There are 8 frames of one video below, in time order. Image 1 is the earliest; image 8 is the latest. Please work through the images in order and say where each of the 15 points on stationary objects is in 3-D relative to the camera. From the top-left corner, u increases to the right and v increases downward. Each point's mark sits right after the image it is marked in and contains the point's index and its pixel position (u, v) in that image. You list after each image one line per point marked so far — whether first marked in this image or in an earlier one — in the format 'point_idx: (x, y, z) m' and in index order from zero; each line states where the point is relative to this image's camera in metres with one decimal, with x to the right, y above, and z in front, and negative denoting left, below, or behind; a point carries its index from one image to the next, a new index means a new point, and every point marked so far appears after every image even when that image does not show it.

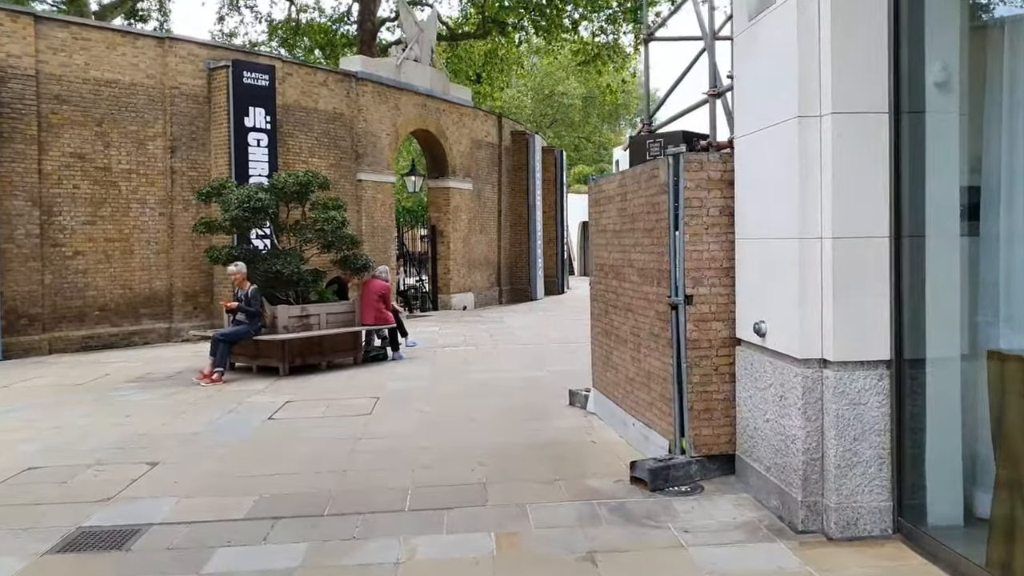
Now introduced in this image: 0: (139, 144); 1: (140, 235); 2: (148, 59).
0: (-6.3, +2.4, +14.7) m
1: (-6.3, +0.9, +14.8) m
2: (-6.2, +3.9, +14.8) m
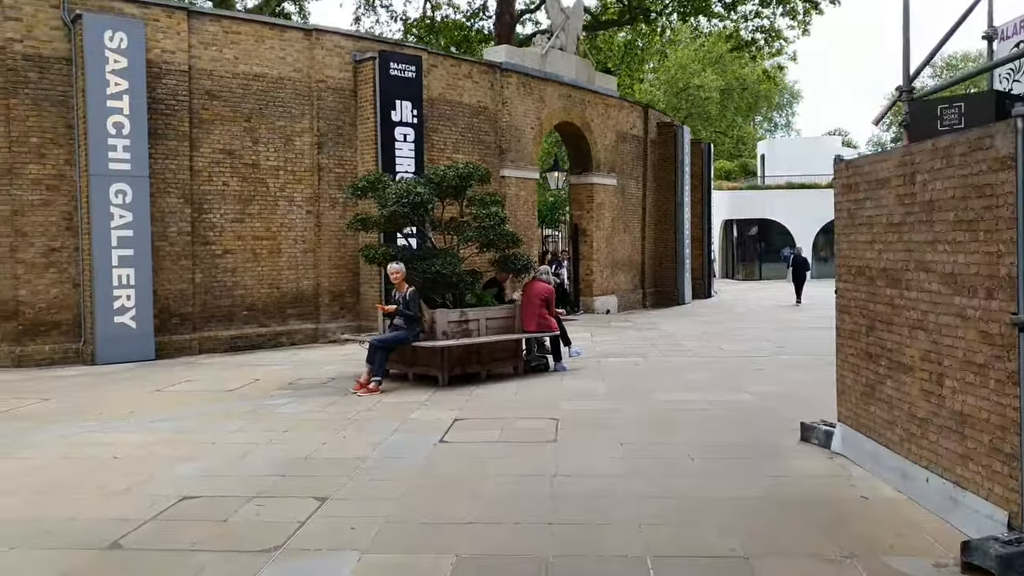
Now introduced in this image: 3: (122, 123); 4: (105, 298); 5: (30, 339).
0: (-3.7, +2.4, +14.3) m
1: (-3.7, +0.9, +14.3) m
2: (-3.6, +3.9, +14.3) m
3: (-5.4, +2.3, +12.0) m
4: (-5.6, -0.1, +12.0) m
5: (-6.6, -0.7, +11.9) m
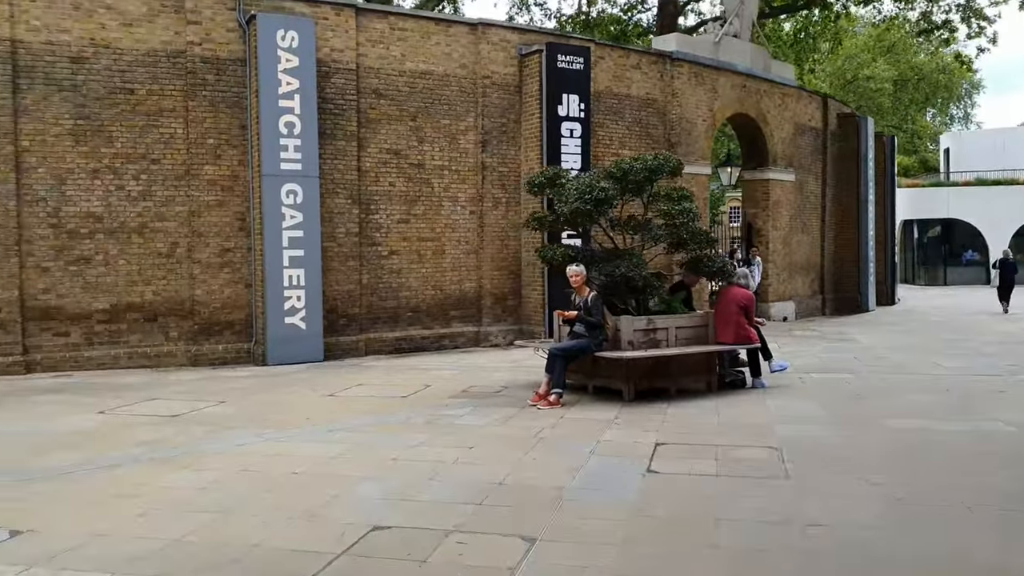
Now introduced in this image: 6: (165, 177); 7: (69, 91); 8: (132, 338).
0: (-1.0, +2.4, +13.9) m
1: (-1.0, +0.9, +13.9) m
2: (-0.8, +3.8, +13.9) m
3: (-3.0, +2.3, +11.9) m
4: (-3.2, -0.2, +11.9) m
5: (-4.2, -0.7, +12.1) m
6: (-4.7, +1.5, +11.9) m
7: (-5.8, +2.6, +11.4) m
8: (-5.1, -0.7, +11.7) m
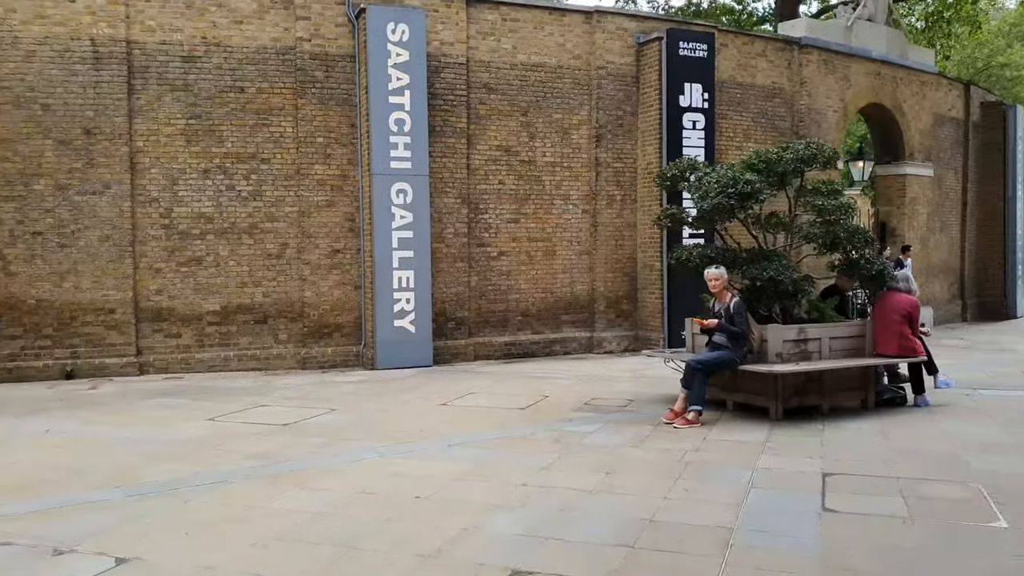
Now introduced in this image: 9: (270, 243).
0: (+0.8, +2.3, +13.2) m
1: (+0.8, +0.8, +13.3) m
2: (+1.0, +3.8, +13.3) m
3: (-1.4, +2.2, +11.5) m
4: (-1.7, -0.2, +11.5) m
5: (-2.7, -0.7, +11.8) m
6: (-3.2, +1.5, +11.6) m
7: (-4.3, +2.6, +11.3) m
8: (-3.6, -0.7, +11.5) m
9: (-3.2, +0.6, +11.6) m
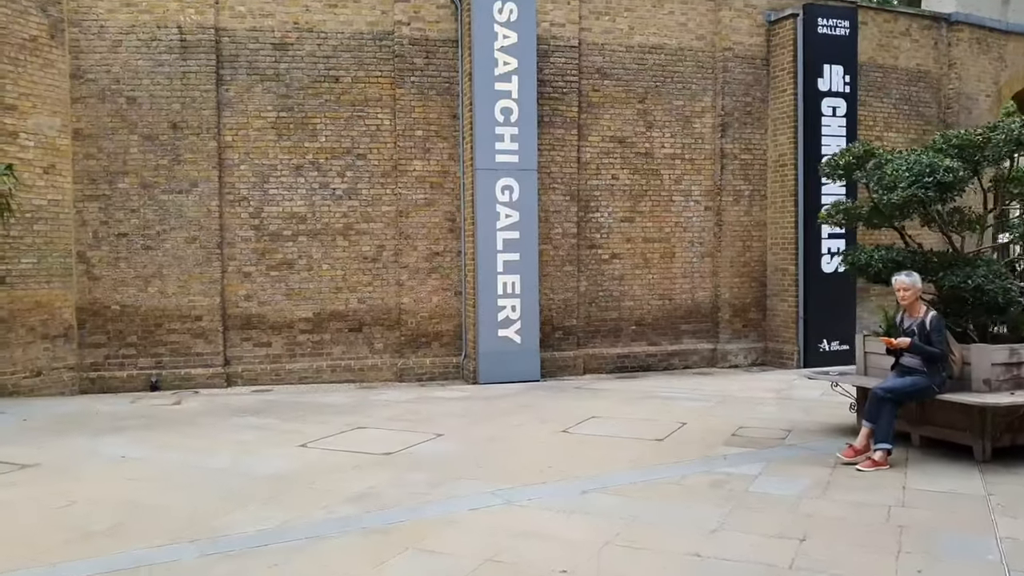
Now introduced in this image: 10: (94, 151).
0: (+2.4, +2.3, +11.9) m
1: (+2.3, +0.7, +11.9) m
2: (+2.5, +3.7, +11.9) m
3: (0.0, +2.2, +10.4) m
4: (-0.3, -0.3, +10.4) m
5: (-1.2, -0.8, +10.8) m
6: (-1.7, +1.4, +10.7) m
7: (-2.9, +2.5, +10.4) m
8: (-2.2, -0.8, +10.6) m
9: (-1.8, +0.5, +10.7) m
10: (-4.8, +1.6, +10.0) m
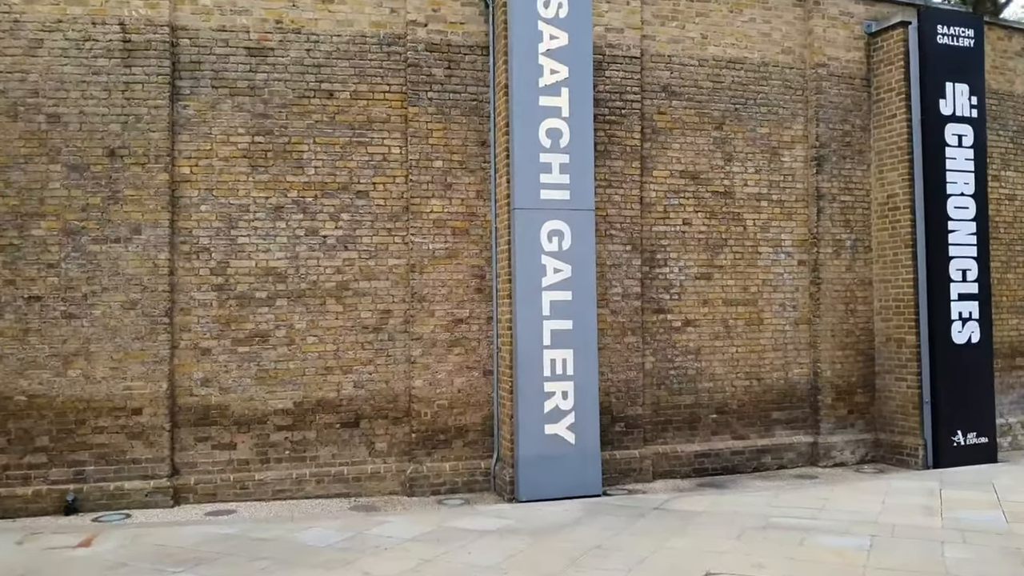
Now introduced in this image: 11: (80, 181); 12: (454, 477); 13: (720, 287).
0: (+2.8, +1.4, +9.4) m
1: (+2.8, -0.1, +9.3) m
2: (+3.0, +2.9, +9.5) m
3: (+0.4, +1.4, +7.9) m
4: (+0.2, -1.0, +7.8) m
5: (-0.8, -1.5, +8.0) m
6: (-1.3, +0.7, +8.1) m
7: (-2.4, +1.8, +7.9) m
8: (-1.7, -1.5, +7.9) m
9: (-1.3, -0.2, +8.0) m
10: (-4.4, +0.9, +7.5) m
11: (-3.7, +0.9, +7.6) m
12: (-0.5, -1.7, +8.0) m
13: (+2.2, 0.0, +9.1) m
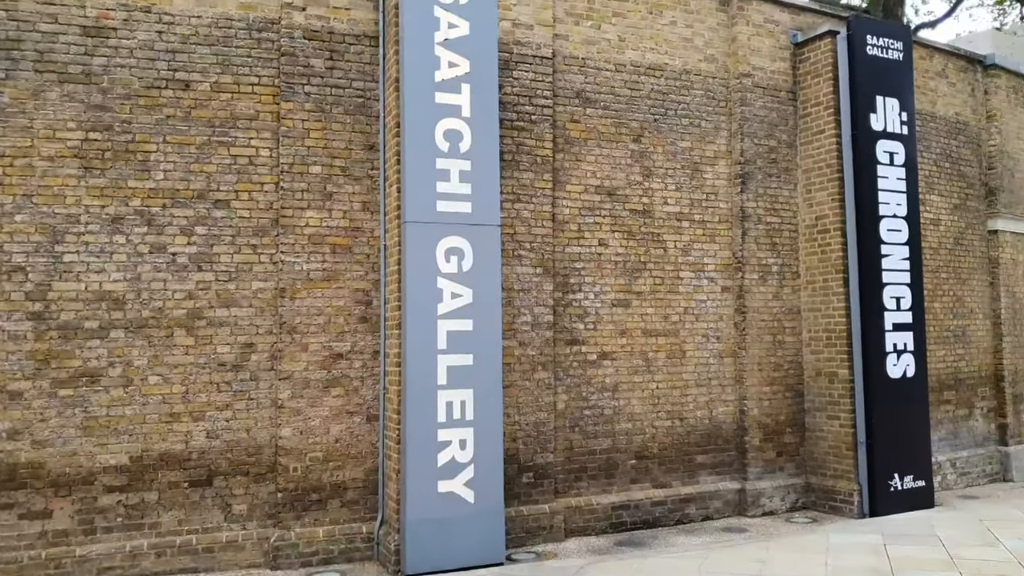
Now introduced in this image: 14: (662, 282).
0: (+1.8, +1.1, +8.5) m
1: (+1.8, -0.4, +8.4) m
2: (+1.9, +2.6, +8.7) m
3: (-0.4, +1.2, +6.8) m
4: (-0.7, -1.2, +6.5) m
5: (-1.7, -1.7, +6.7) m
6: (-2.2, +0.5, +6.8) m
7: (-3.3, +1.6, +6.5) m
8: (-2.5, -1.7, +6.4) m
9: (-2.2, -0.4, +6.7) m
10: (-5.1, +0.7, +5.8) m
11: (-4.5, +0.7, +6.0) m
12: (-1.4, -2.0, +6.7) m
13: (+1.2, -0.3, +8.1) m
14: (+1.4, +0.1, +8.3) m
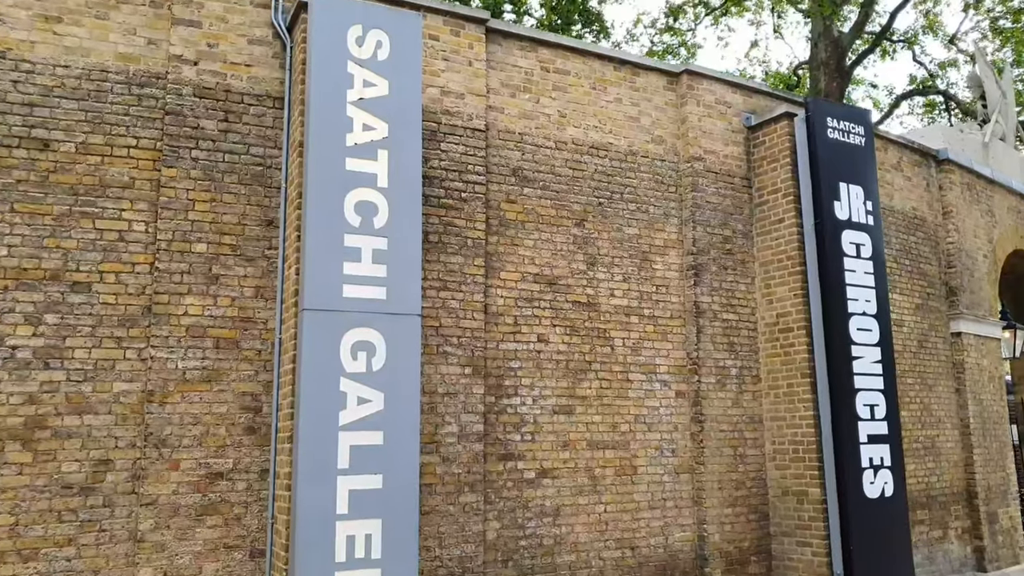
0: (+1.1, +0.2, +7.6) m
1: (+1.1, -1.2, +7.3) m
2: (+1.3, +1.7, +8.0) m
3: (-0.9, +0.5, +5.7) m
4: (-1.2, -1.8, +5.2) m
5: (-2.2, -2.4, +5.2) m
6: (-2.6, -0.2, +5.5) m
7: (-3.7, +1.0, +5.3) m
8: (-3.0, -2.3, +4.9) m
9: (-2.7, -1.0, +5.3) m
10: (-5.6, +0.2, +4.4) m
11: (-5.0, +0.2, +4.6) m
12: (-1.9, -2.6, +5.2) m
13: (+0.6, -1.1, +7.0) m
14: (+0.8, -0.8, +7.2) m
